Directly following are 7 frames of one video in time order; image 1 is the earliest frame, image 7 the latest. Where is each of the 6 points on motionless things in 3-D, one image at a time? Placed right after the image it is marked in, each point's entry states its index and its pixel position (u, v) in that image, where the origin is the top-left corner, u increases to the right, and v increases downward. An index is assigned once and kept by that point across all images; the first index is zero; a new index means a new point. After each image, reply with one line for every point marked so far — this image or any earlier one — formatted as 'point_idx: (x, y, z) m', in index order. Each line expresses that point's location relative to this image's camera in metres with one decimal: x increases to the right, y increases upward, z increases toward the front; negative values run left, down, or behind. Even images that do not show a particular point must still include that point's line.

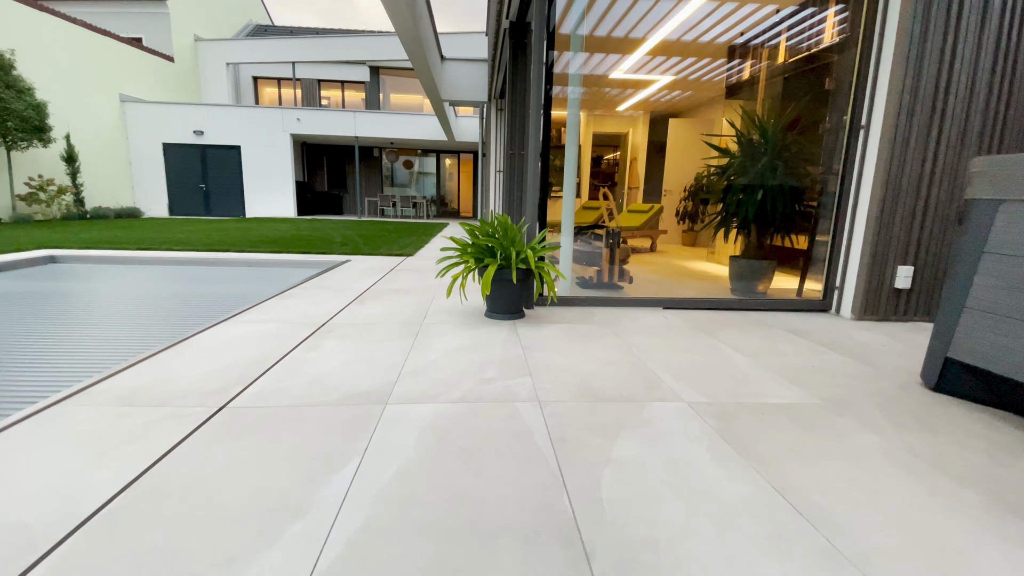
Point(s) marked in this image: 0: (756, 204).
0: (+1.7, +0.6, +3.7) m
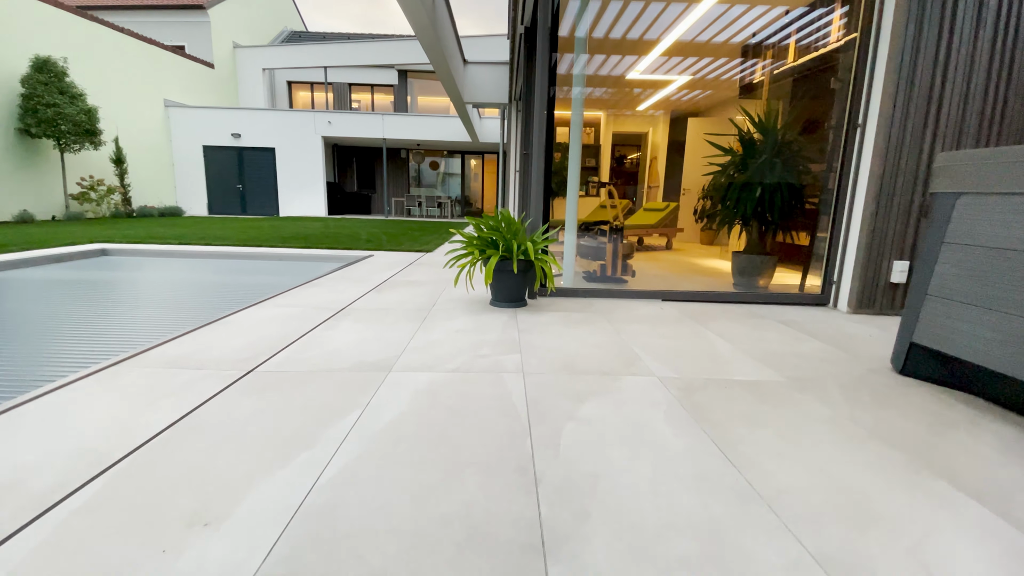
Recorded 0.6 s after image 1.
0: (+1.8, +0.7, +3.8) m
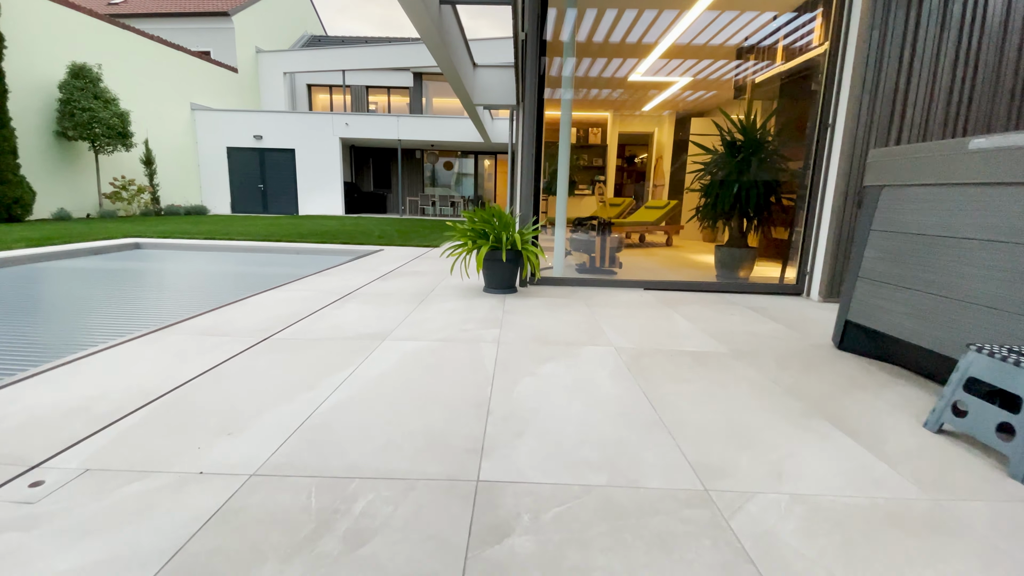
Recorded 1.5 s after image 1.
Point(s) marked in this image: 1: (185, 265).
0: (+1.8, +0.8, +4.0) m
1: (-3.4, +0.2, +5.1) m
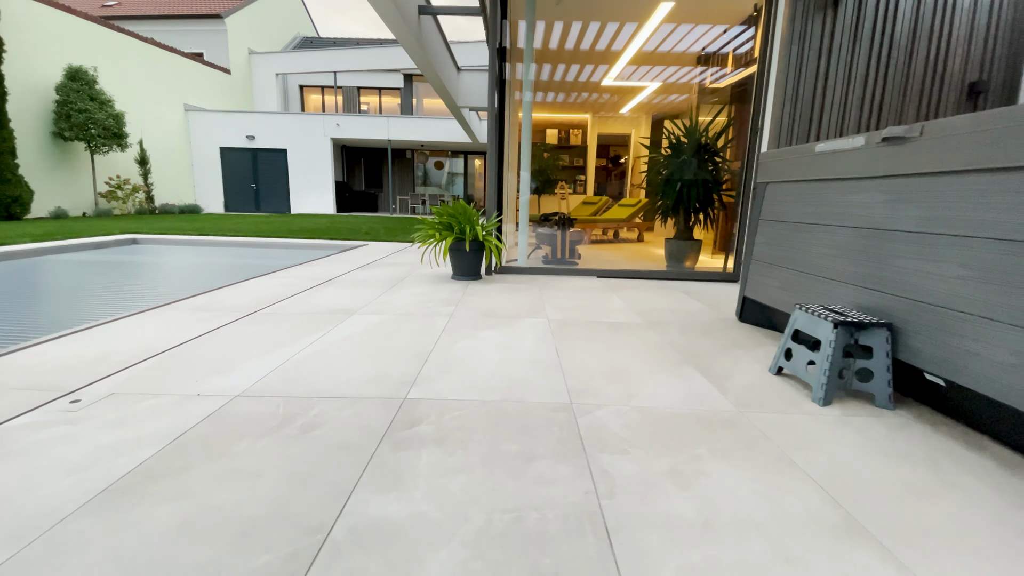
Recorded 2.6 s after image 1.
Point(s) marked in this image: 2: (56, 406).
0: (+1.5, +0.9, +4.4) m
1: (-3.7, +0.3, +5.4) m
2: (-1.3, -0.3, +1.4) m
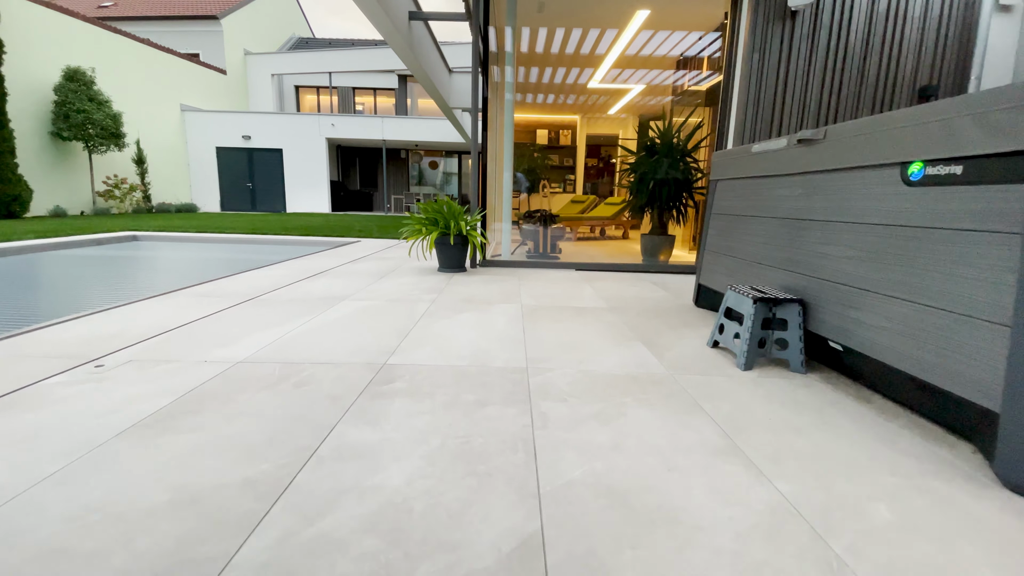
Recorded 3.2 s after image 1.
0: (+1.3, +0.9, +4.6) m
1: (-3.9, +0.4, +5.6) m
2: (-1.5, -0.3, +1.7) m
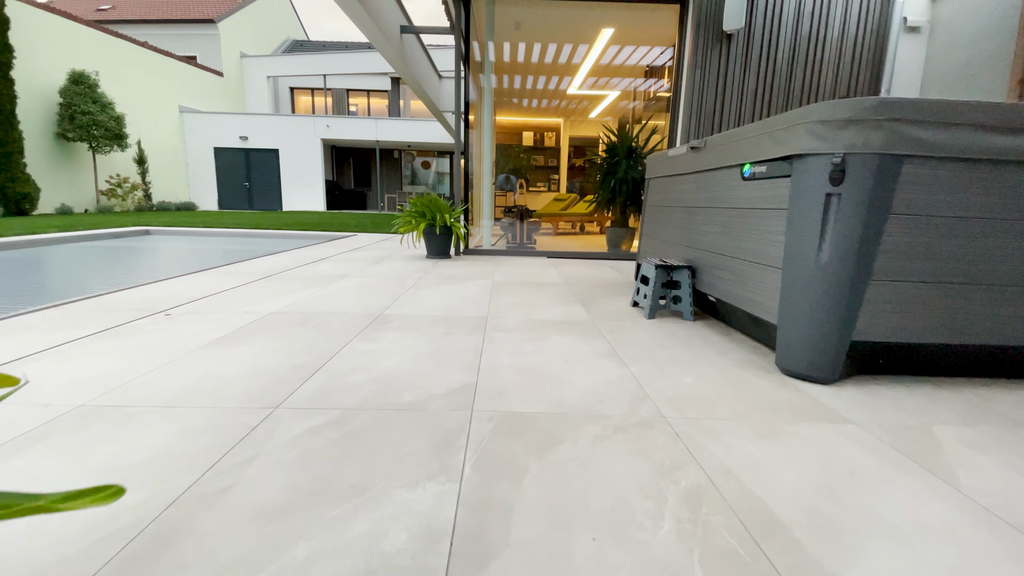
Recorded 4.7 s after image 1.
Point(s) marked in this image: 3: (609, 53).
0: (+1.1, +1.1, +5.3) m
1: (-4.1, +0.5, +6.2) m
2: (-1.6, -0.1, +2.2) m
3: (+1.0, +2.6, +5.5) m
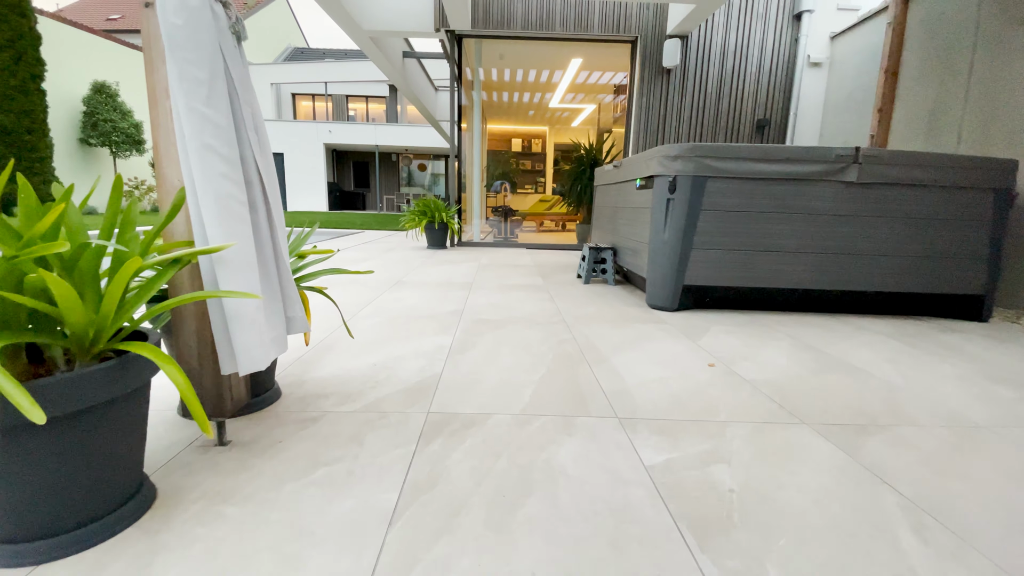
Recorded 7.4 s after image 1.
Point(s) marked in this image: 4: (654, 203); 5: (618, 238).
0: (+0.9, +1.3, +6.4) m
1: (-4.3, +0.7, +7.2) m
2: (-1.8, +0.1, +3.3) m
3: (+0.8, +2.8, +6.6) m
4: (+0.8, +0.5, +2.8) m
5: (+0.8, +0.4, +3.5) m
